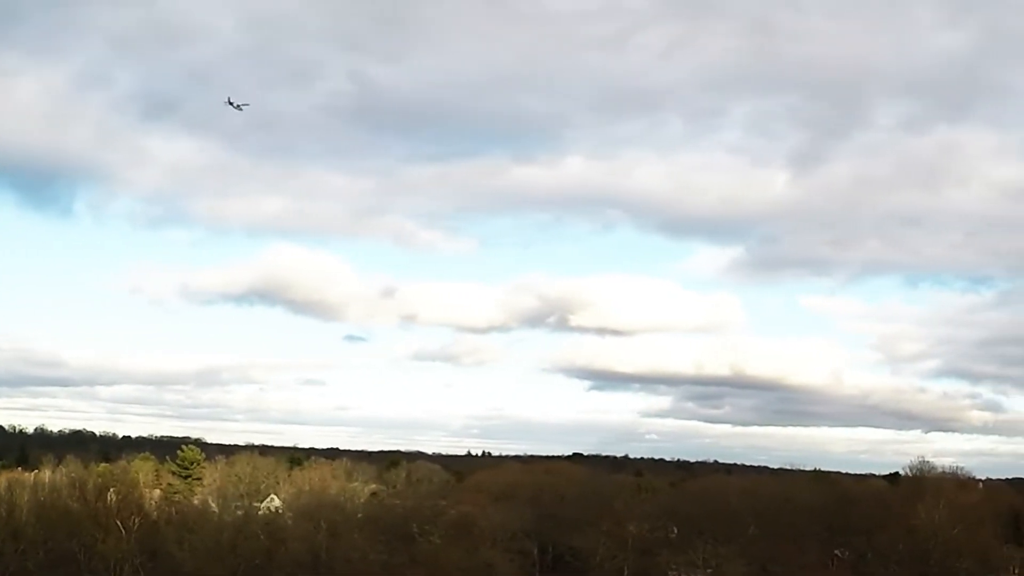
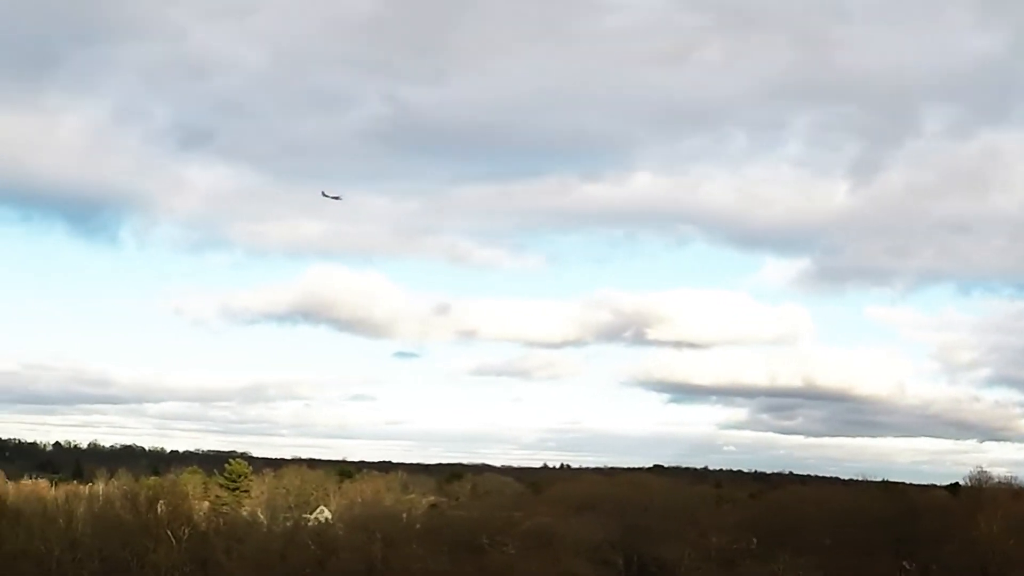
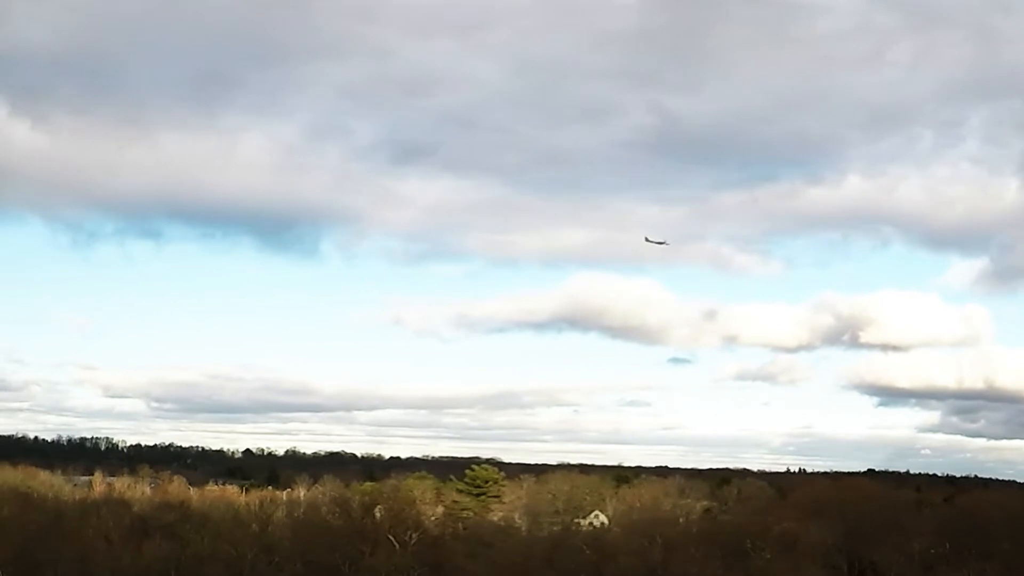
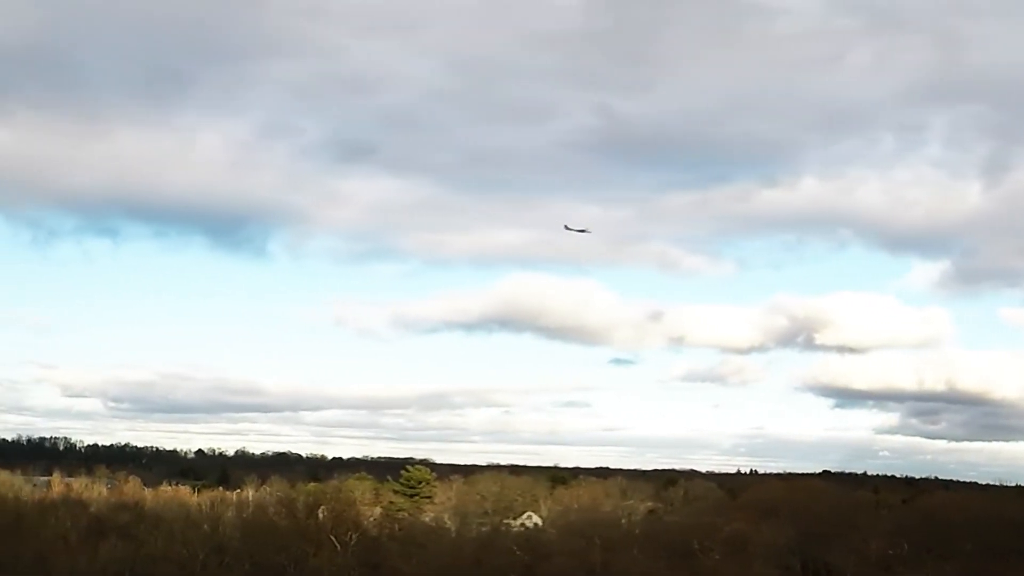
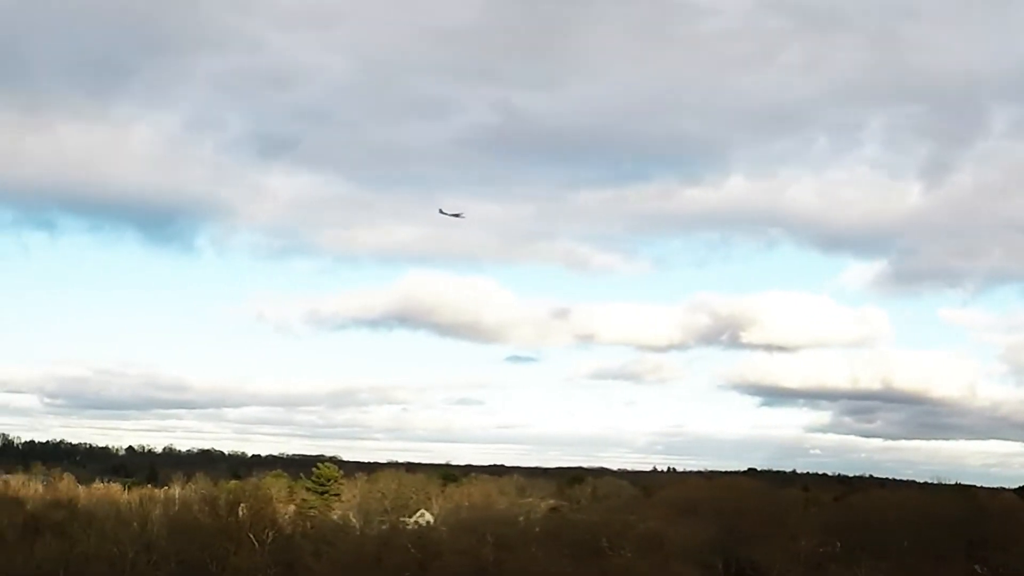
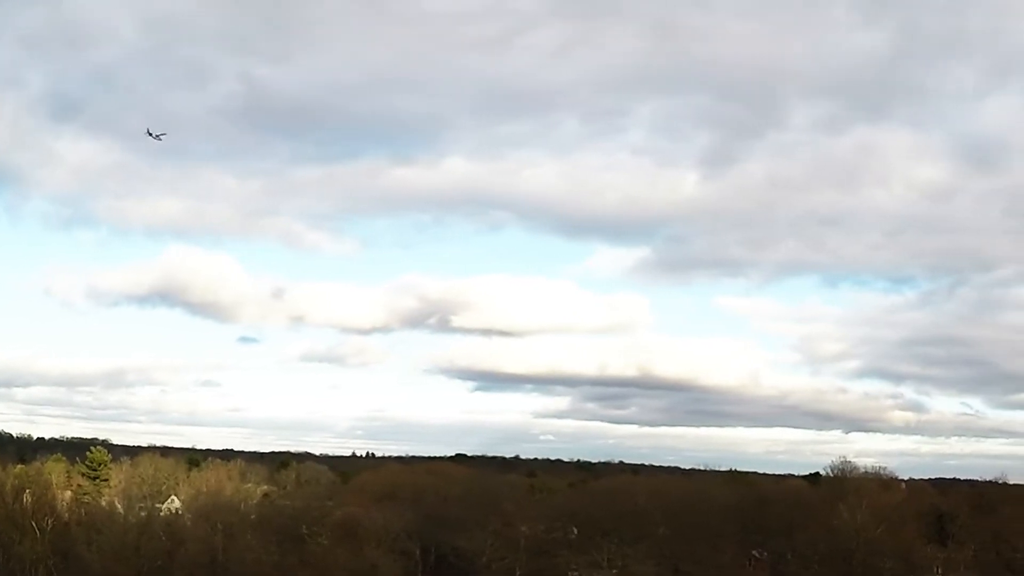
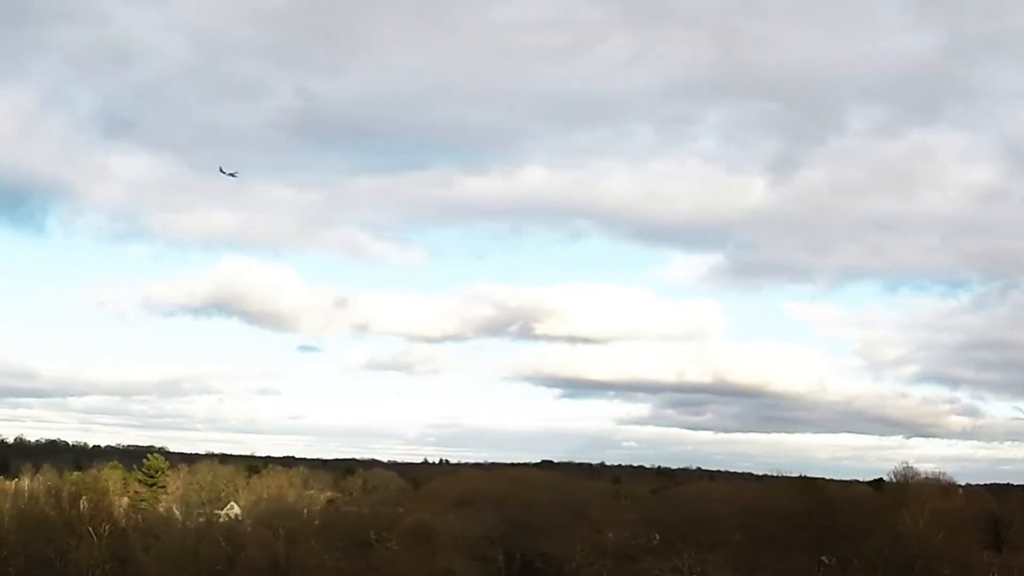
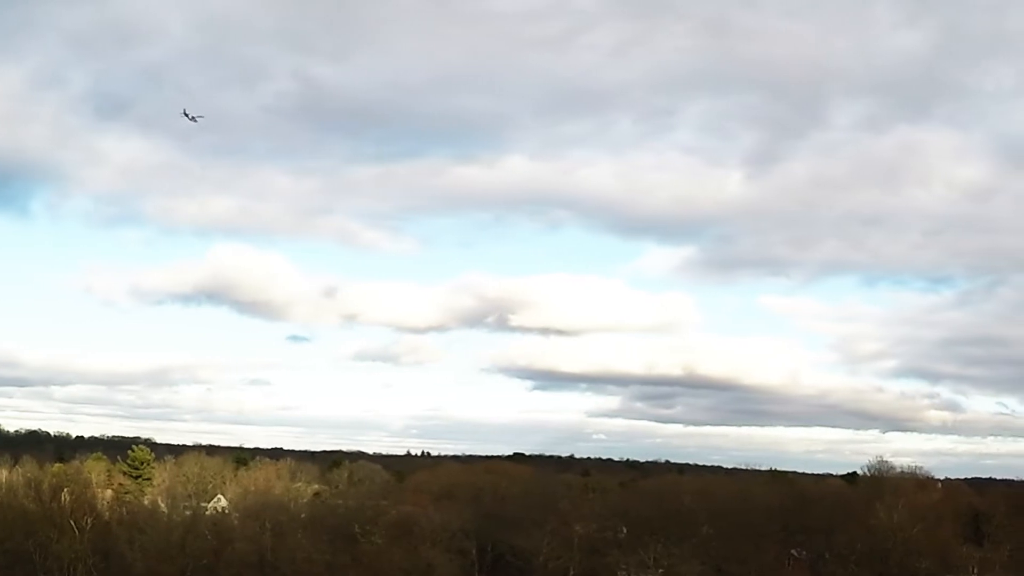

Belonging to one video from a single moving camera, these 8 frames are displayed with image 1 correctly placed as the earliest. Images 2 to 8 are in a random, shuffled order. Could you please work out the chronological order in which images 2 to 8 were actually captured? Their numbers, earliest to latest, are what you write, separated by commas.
8, 6, 7, 2, 5, 4, 3
